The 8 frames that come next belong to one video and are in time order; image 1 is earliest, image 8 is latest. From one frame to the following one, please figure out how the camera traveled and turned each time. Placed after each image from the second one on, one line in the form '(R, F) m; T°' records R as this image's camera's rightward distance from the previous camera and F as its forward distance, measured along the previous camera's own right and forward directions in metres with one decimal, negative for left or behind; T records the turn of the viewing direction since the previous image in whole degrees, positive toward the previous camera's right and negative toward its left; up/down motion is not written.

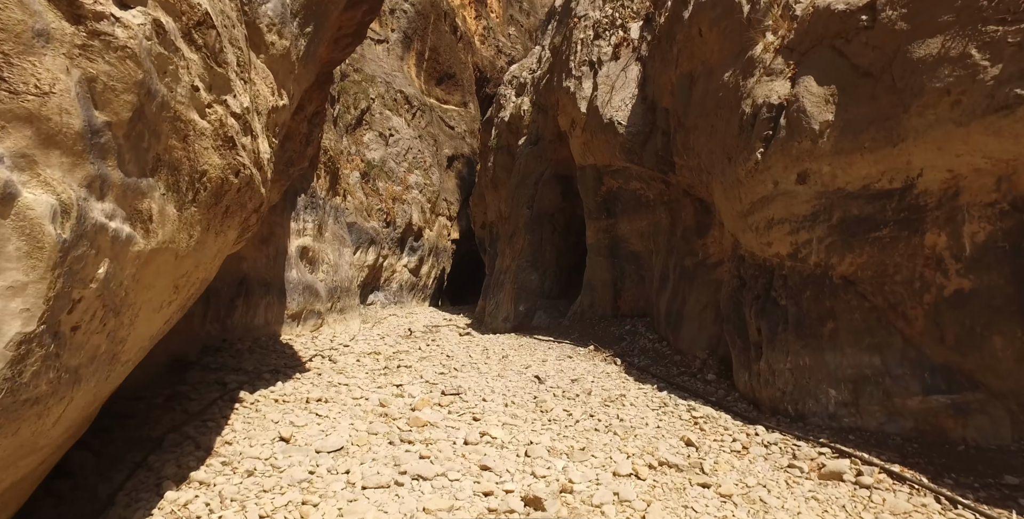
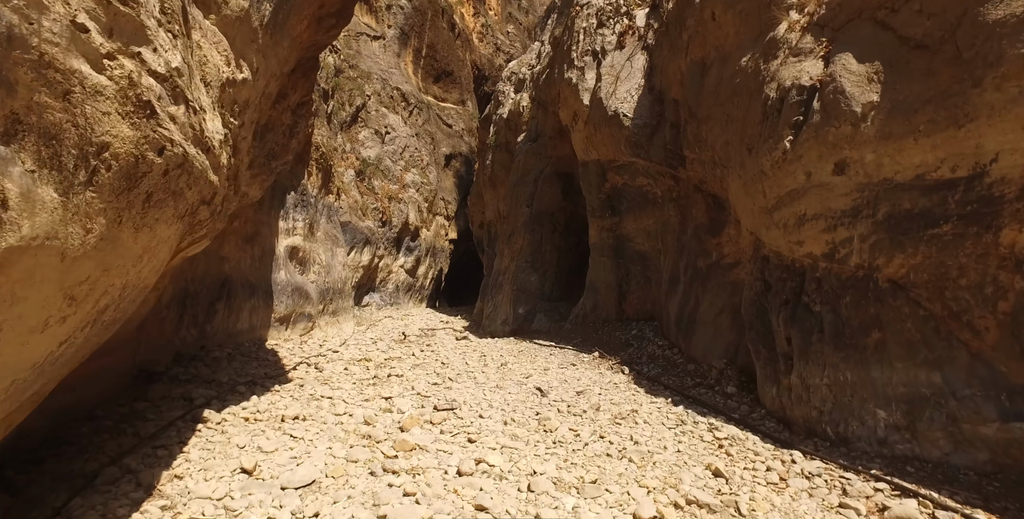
(0.0, +0.5) m; 0°
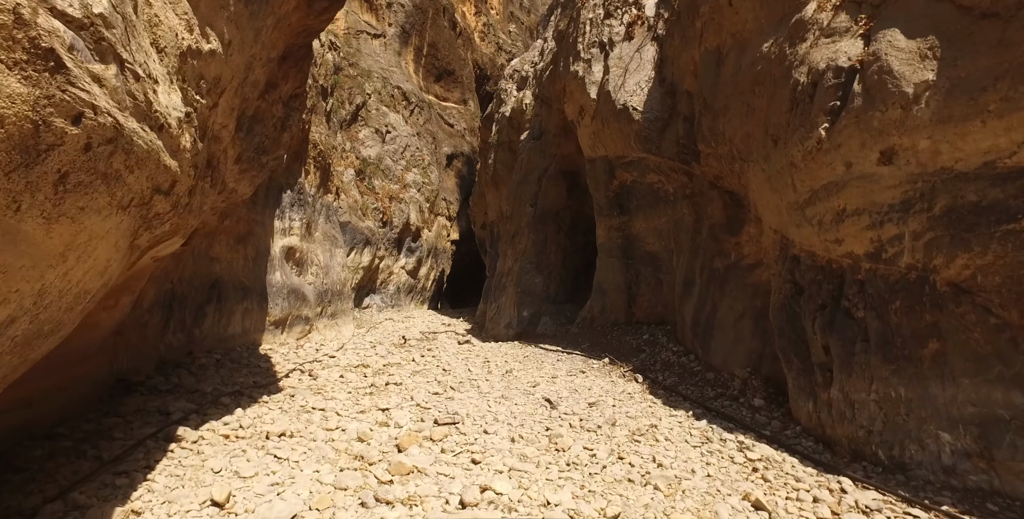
(0.0, +0.4) m; 0°
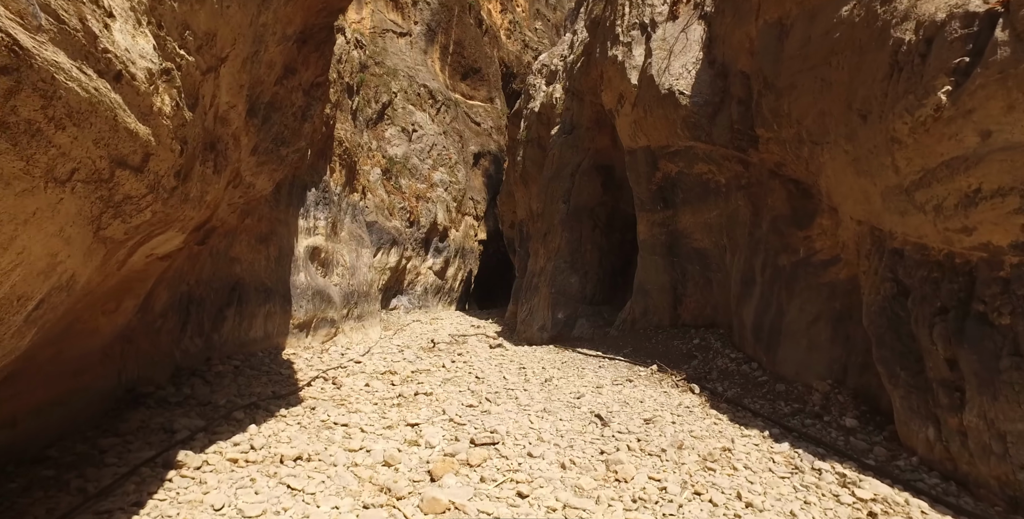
(-0.2, +0.6) m; -3°
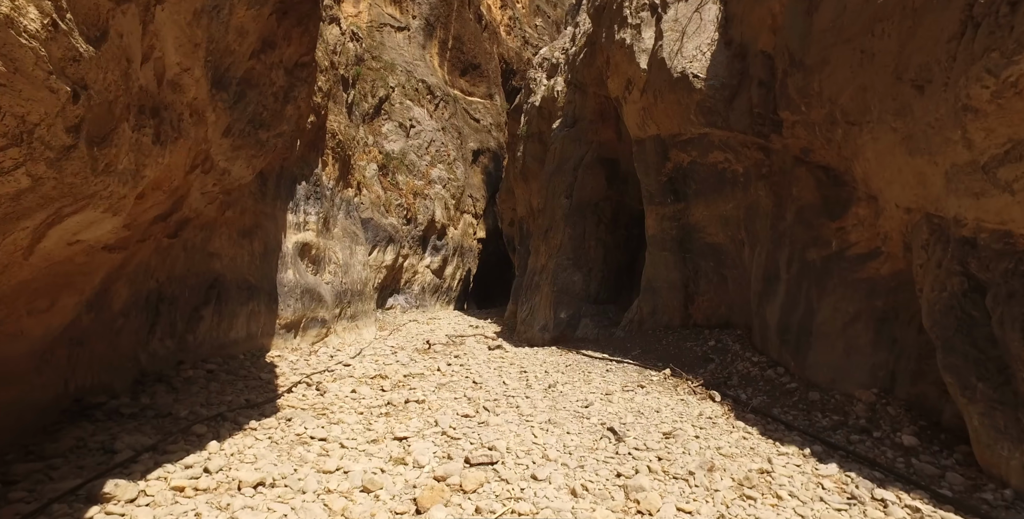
(0.0, +0.5) m; 0°
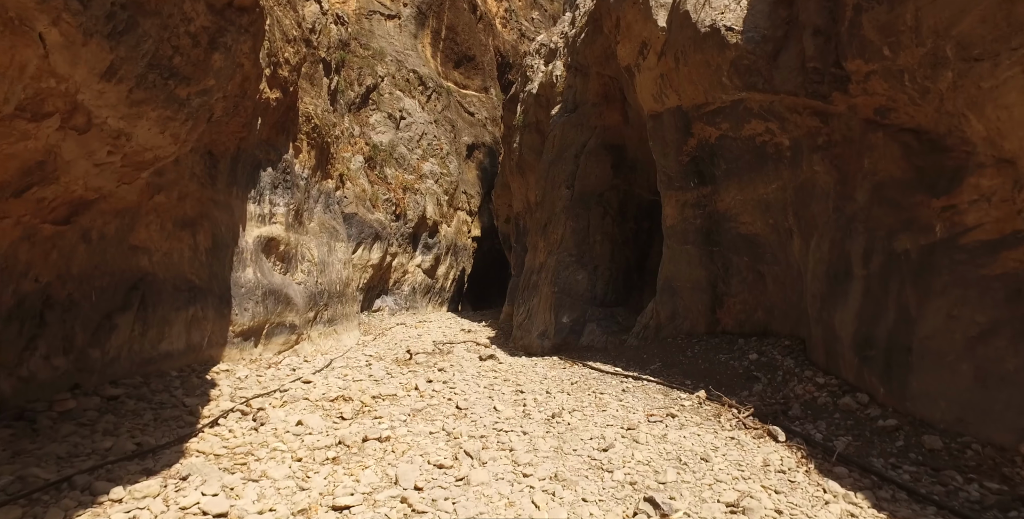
(0.0, +1.3) m; 0°
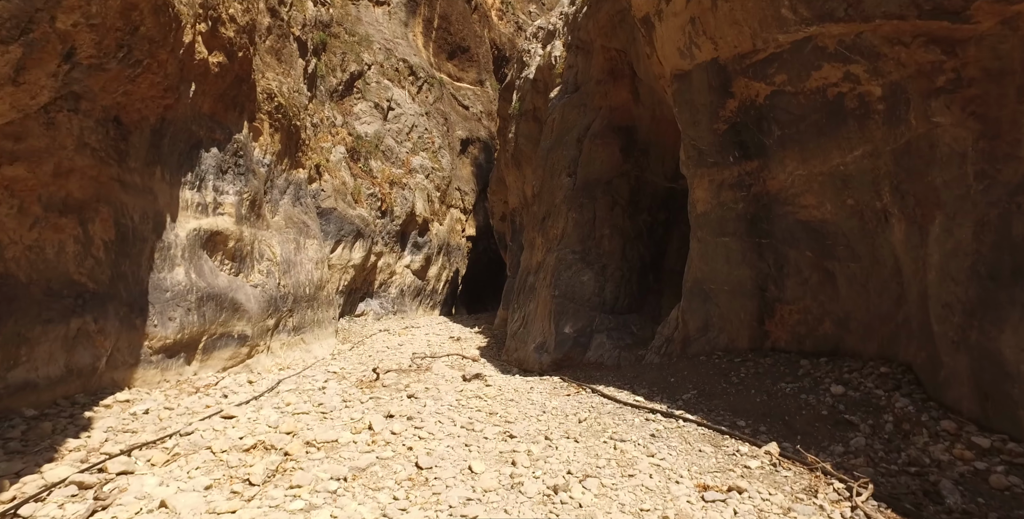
(+0.1, +1.6) m; 0°
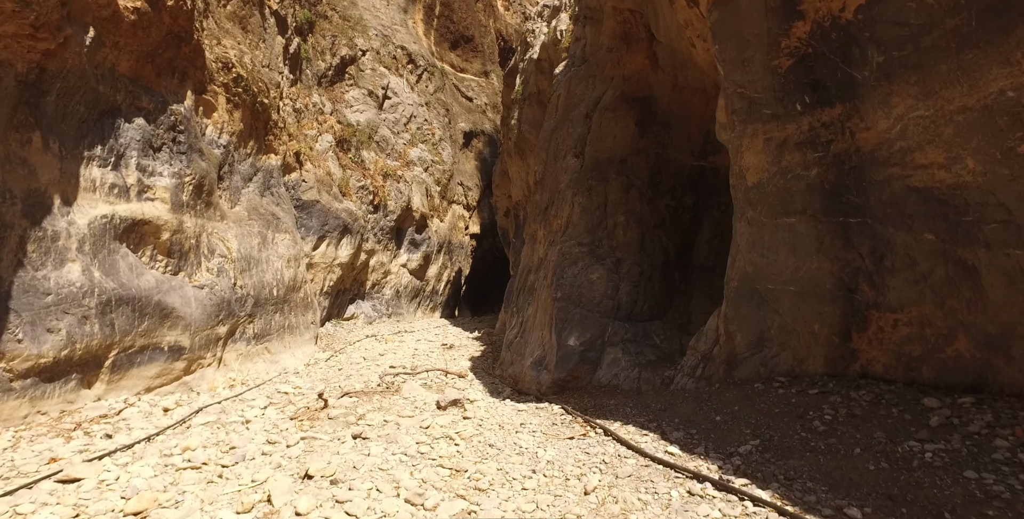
(+0.3, +1.6) m; -1°
